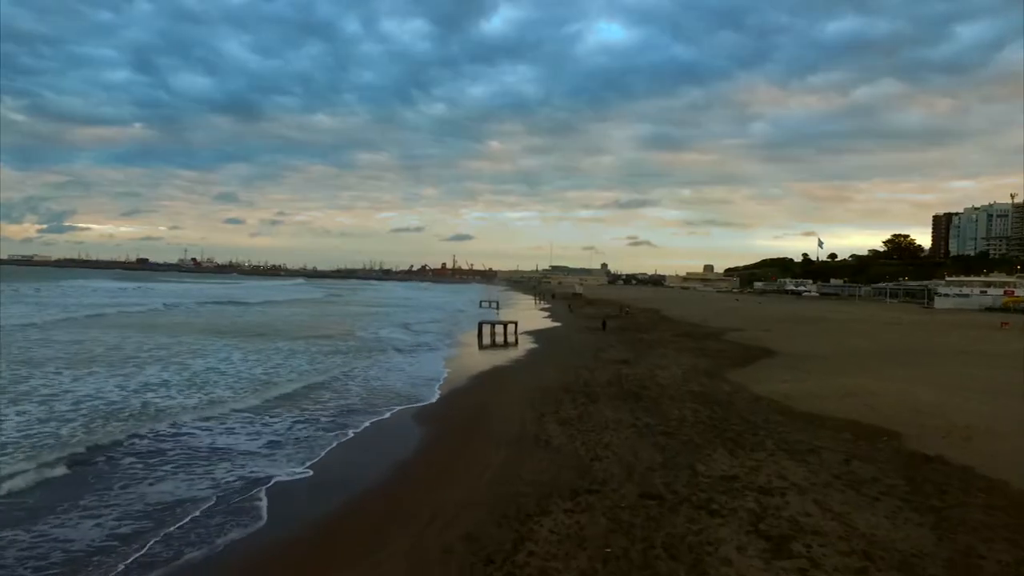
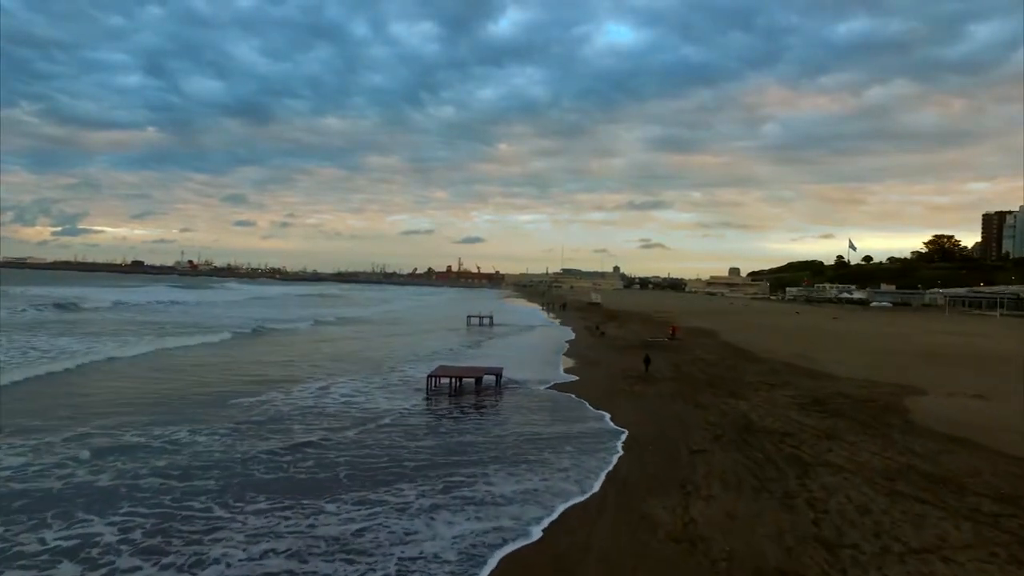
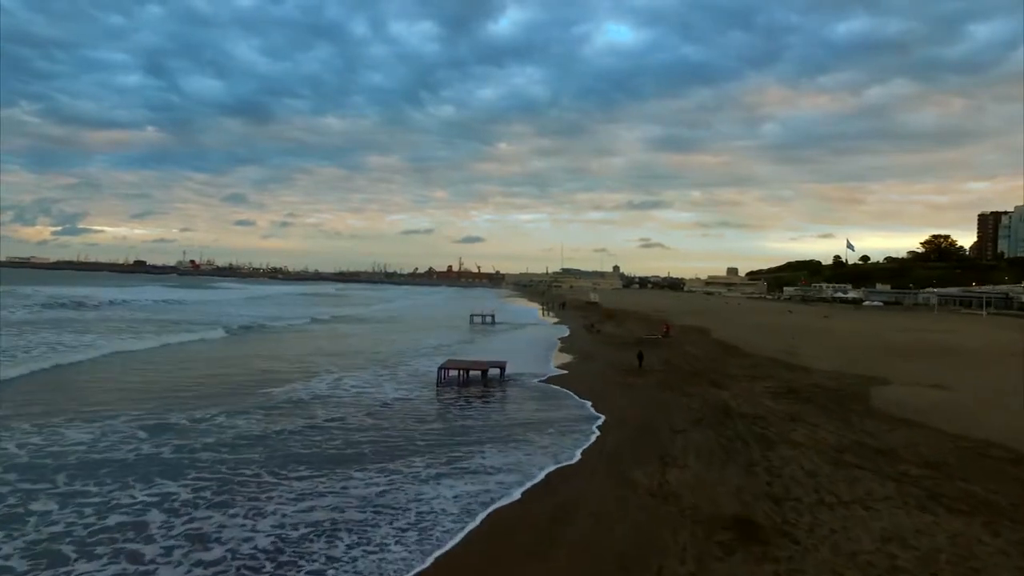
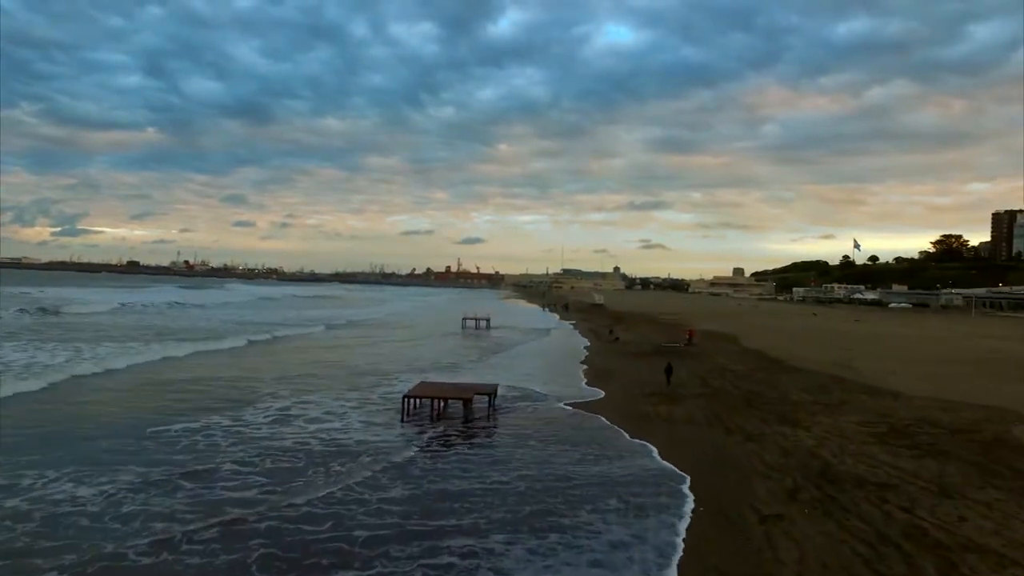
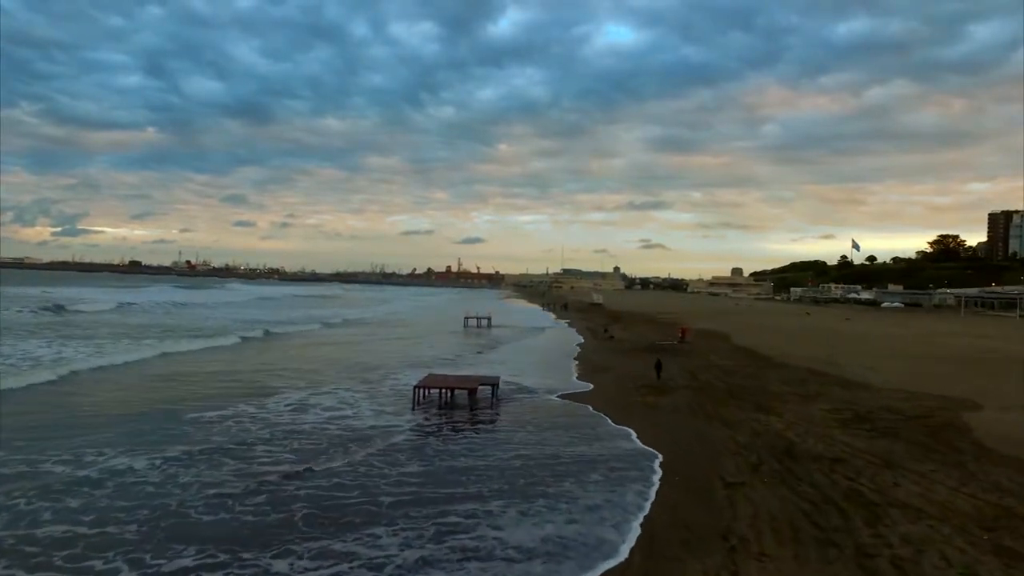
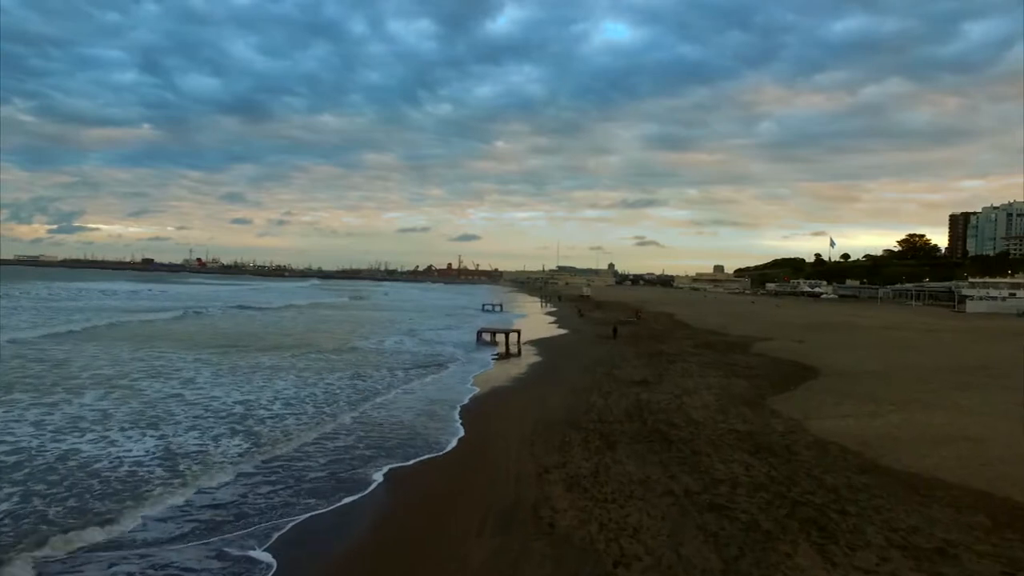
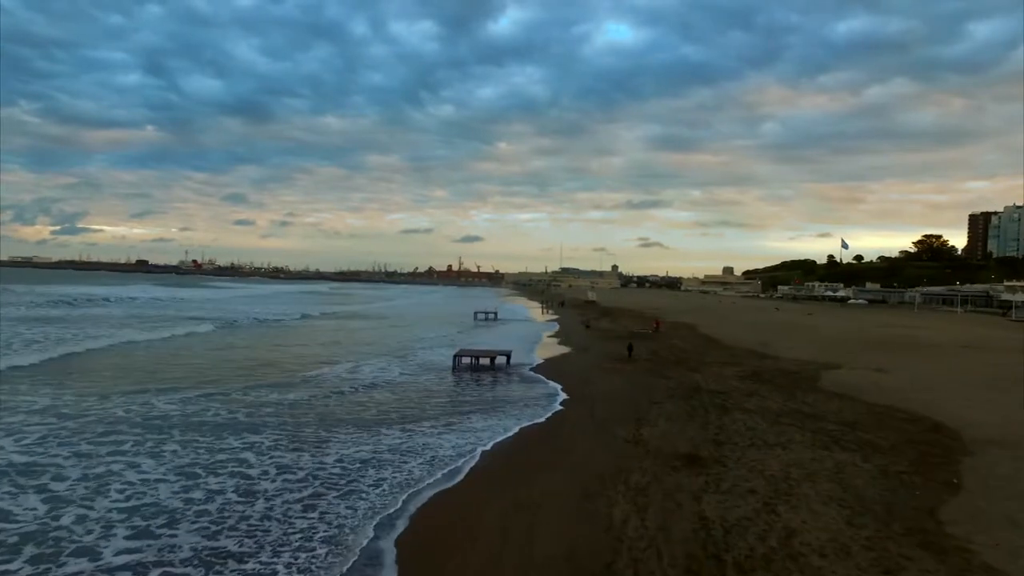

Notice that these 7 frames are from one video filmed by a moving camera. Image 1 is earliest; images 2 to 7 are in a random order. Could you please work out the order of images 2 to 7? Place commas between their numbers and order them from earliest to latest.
6, 7, 3, 2, 5, 4
